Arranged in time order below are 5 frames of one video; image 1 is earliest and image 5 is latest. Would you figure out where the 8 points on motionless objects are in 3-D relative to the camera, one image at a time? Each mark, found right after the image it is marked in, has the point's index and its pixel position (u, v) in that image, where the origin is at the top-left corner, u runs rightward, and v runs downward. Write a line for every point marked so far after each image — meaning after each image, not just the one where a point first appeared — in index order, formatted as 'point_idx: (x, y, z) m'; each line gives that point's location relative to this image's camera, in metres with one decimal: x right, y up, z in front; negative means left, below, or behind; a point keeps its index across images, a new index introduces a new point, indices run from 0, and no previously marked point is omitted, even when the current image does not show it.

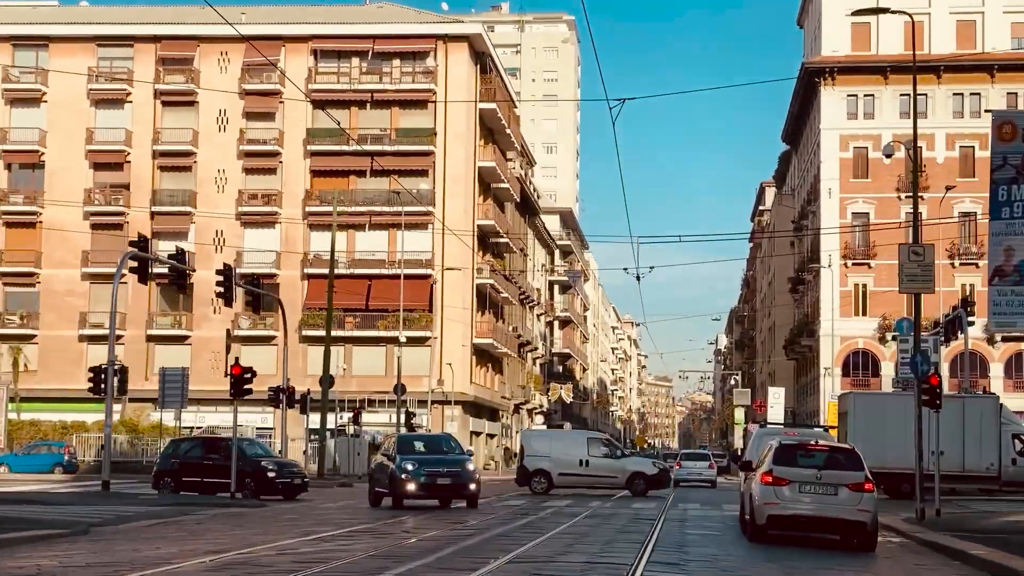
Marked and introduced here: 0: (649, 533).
0: (+1.8, -3.2, +19.8) m
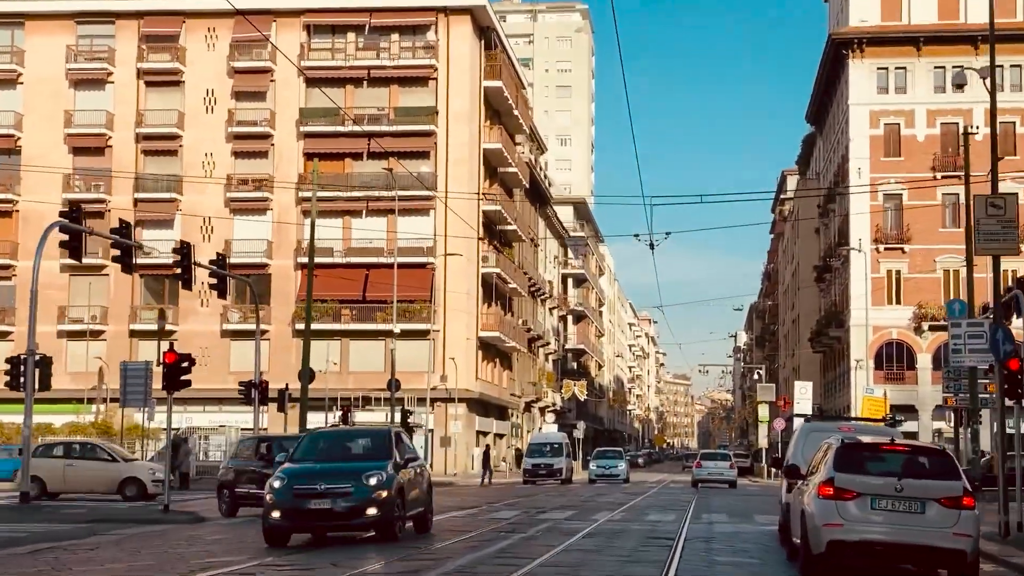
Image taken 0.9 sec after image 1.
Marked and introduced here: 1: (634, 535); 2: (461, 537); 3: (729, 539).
0: (+1.5, -2.7, +15.3) m
1: (+1.5, -3.0, +18.7) m
2: (-0.6, -2.9, +17.8) m
3: (+2.6, -3.0, +18.2) m
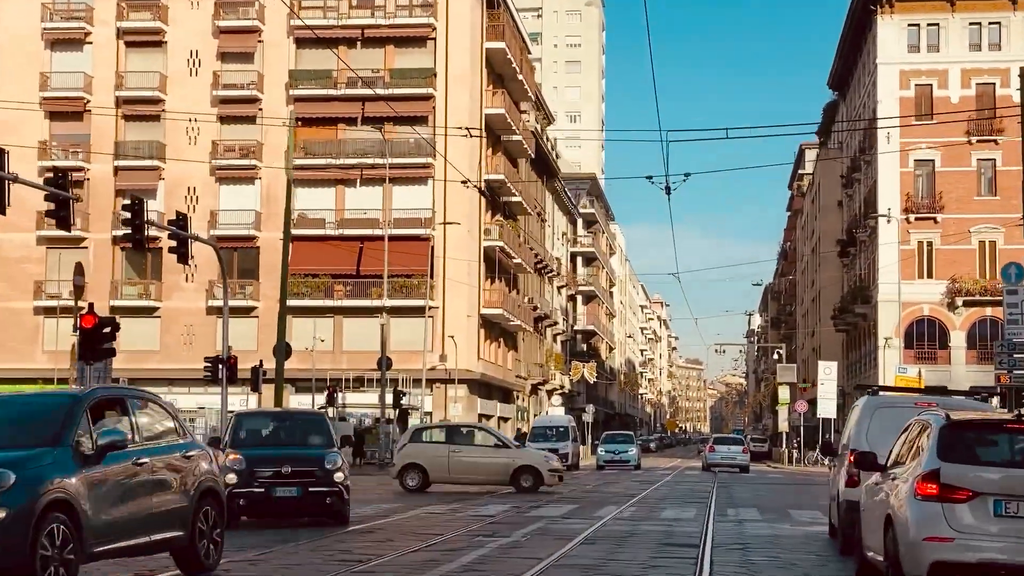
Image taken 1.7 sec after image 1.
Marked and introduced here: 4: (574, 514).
0: (+1.3, -2.2, +11.5) m
1: (+1.3, -2.4, +14.9) m
2: (-0.8, -2.3, +13.9) m
3: (+2.4, -2.4, +14.3) m
4: (+0.8, -2.8, +19.1) m
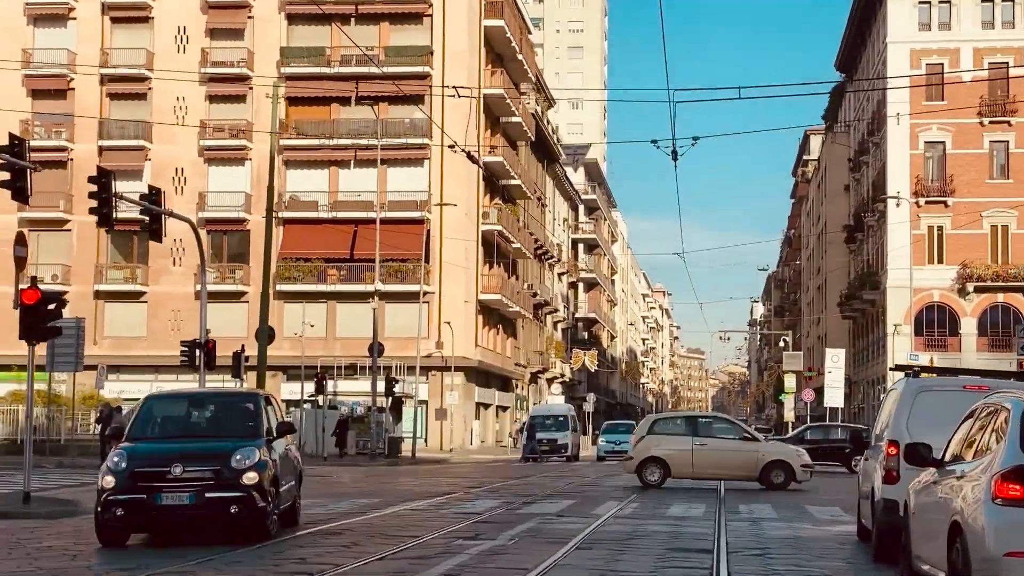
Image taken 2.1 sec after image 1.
0: (+1.2, -1.9, +9.7) m
1: (+1.2, -2.2, +13.1) m
2: (-0.9, -2.0, +12.2) m
3: (+2.3, -2.1, +12.6) m
4: (+0.7, -2.5, +17.3) m
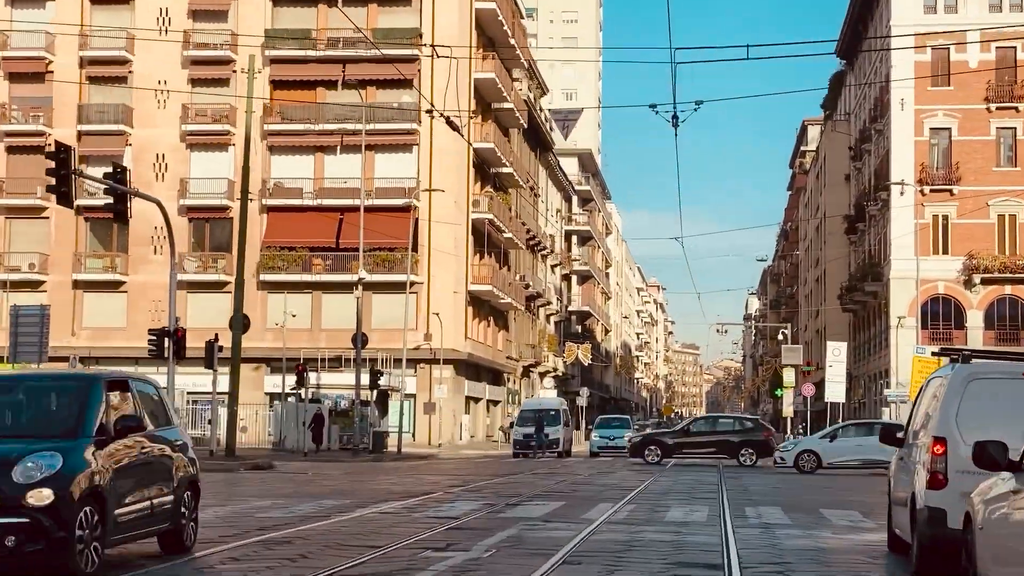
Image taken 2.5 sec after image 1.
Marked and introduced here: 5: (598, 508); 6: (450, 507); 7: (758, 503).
0: (+1.1, -1.7, +8.0) m
1: (+1.1, -2.0, +11.4) m
2: (-1.1, -1.8, +10.4) m
3: (+2.1, -1.9, +10.8) m
4: (+0.5, -2.3, +15.6) m
5: (+1.0, -2.4, +17.0) m
6: (-0.7, -2.4, +16.8) m
7: (+2.8, -2.4, +17.5) m
